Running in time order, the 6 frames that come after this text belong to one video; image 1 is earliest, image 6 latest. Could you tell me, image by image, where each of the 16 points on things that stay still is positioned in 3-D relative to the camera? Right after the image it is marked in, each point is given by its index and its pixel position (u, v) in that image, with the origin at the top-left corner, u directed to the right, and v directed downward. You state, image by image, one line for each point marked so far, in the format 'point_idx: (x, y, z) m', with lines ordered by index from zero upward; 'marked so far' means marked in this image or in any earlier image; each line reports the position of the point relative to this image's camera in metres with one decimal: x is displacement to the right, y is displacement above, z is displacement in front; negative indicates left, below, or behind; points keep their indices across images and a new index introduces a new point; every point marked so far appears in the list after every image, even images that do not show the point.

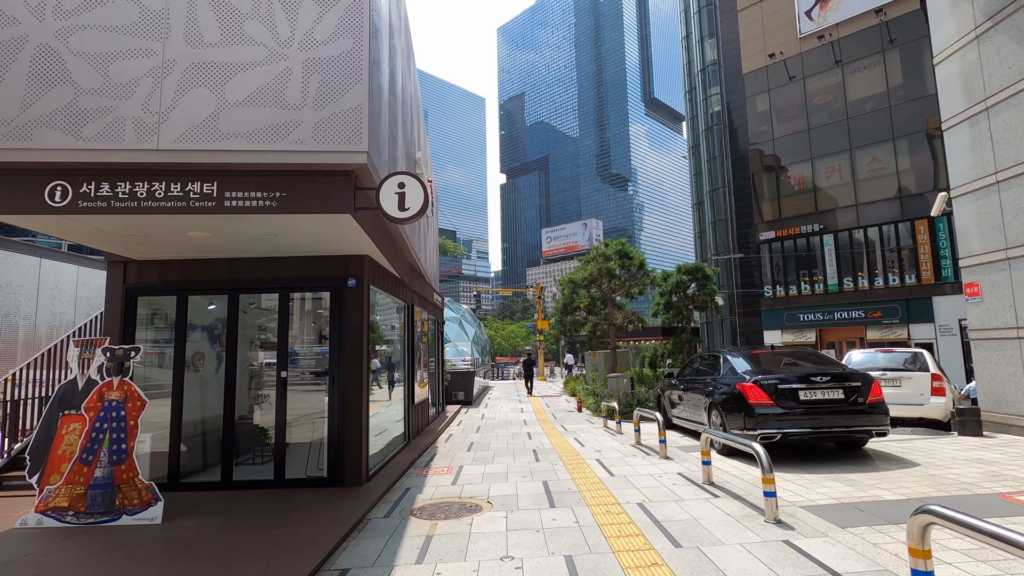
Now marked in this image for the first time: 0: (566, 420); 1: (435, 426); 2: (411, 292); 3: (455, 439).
0: (+1.2, -3.1, +12.6) m
1: (-1.5, -2.7, +10.4) m
2: (-1.8, 0.0, +9.5) m
3: (-1.0, -2.7, +9.7) m
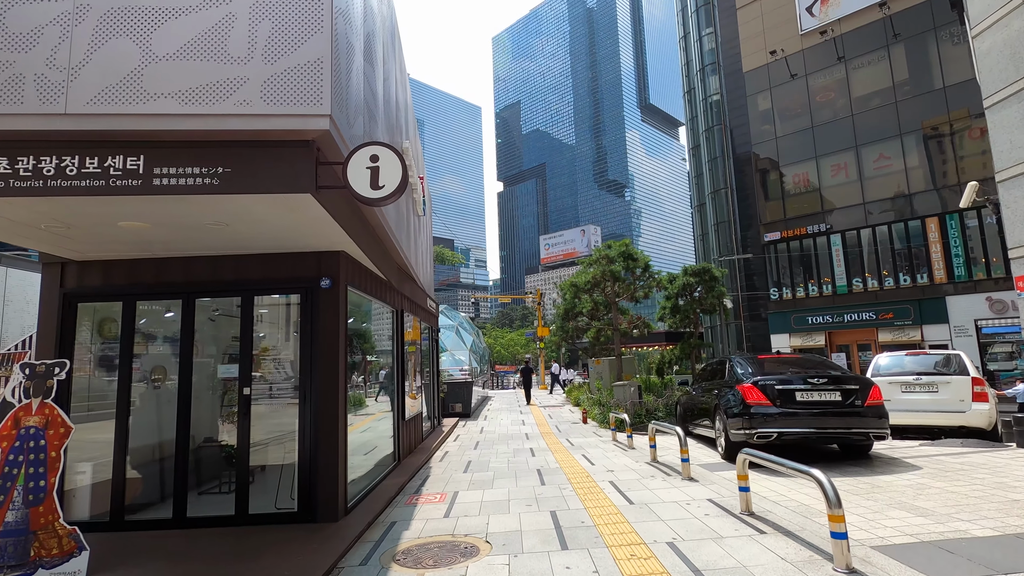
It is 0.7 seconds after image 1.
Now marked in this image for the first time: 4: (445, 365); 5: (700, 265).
0: (+1.3, -3.2, +11.8) m
1: (-1.5, -2.8, +9.5) m
2: (-1.8, -0.1, +8.7) m
3: (-1.0, -2.8, +8.8) m
4: (-2.5, -2.8, +19.7) m
5: (+6.0, +0.7, +17.2) m
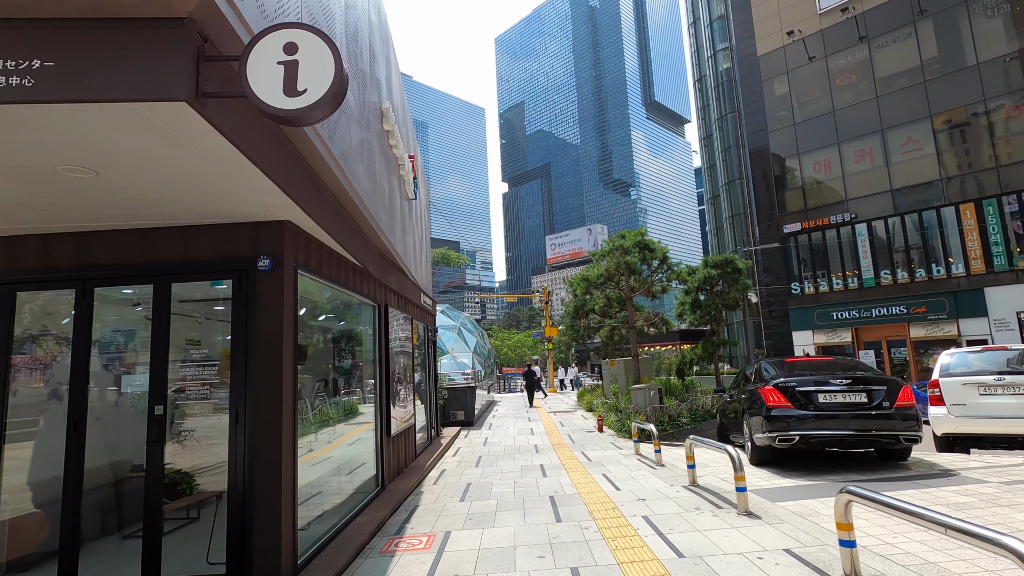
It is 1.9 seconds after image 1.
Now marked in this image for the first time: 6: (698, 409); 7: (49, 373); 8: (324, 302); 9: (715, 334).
0: (+1.4, -3.0, +10.4) m
1: (-1.4, -2.7, +8.2) m
2: (-1.7, 0.0, +7.3) m
3: (-0.9, -2.7, +7.5) m
4: (-2.3, -2.8, +18.4) m
5: (+6.1, +0.9, +15.8) m
6: (+4.6, -3.0, +13.2) m
7: (-3.4, -0.6, +4.0) m
8: (-1.8, -0.1, +5.3) m
9: (+5.9, -1.4, +15.8) m
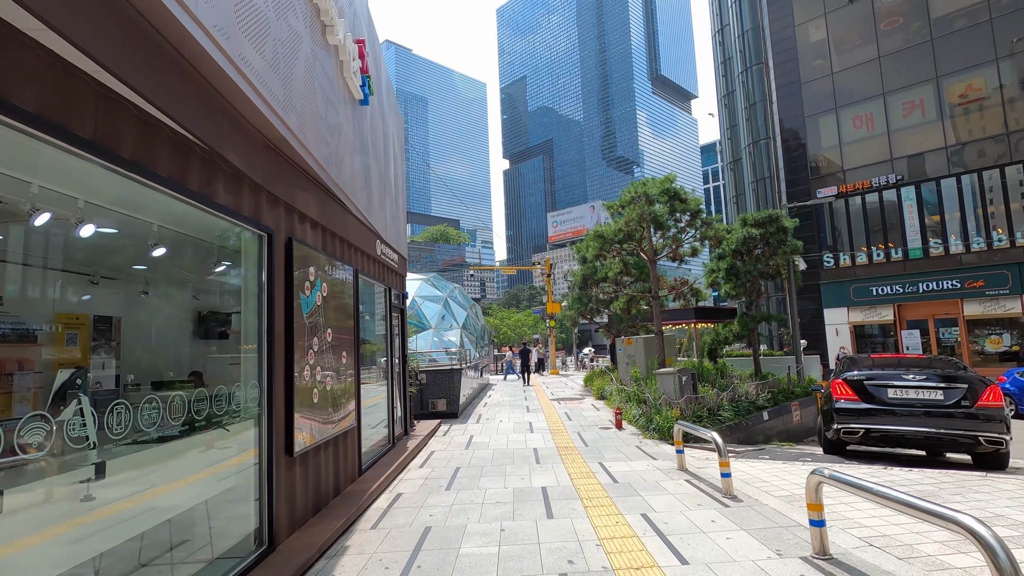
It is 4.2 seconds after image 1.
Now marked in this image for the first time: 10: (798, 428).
0: (+1.3, -2.3, +7.7) m
1: (-1.5, -2.0, +5.5) m
2: (-1.8, +0.6, +4.5) m
3: (-1.0, -2.0, +4.7) m
4: (-2.4, -1.7, +15.7) m
5: (+6.0, +1.8, +12.9) m
6: (+4.5, -2.2, +10.5) m
7: (-3.6, -0.1, +1.2) m
8: (-2.0, +0.4, +2.5) m
9: (+5.8, -0.5, +13.0) m
10: (+6.1, -3.0, +11.6) m
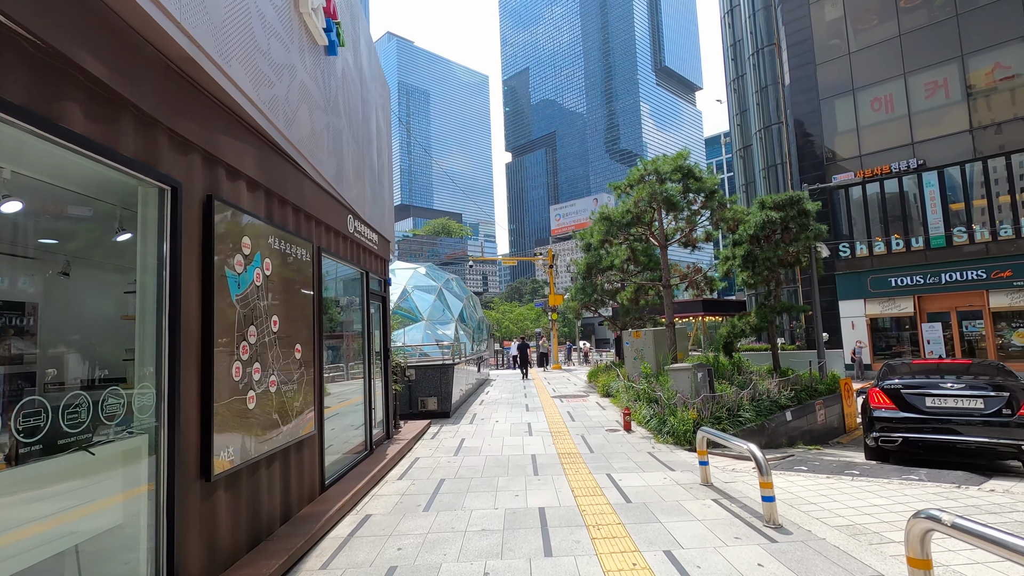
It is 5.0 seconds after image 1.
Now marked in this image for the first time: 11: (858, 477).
0: (+1.2, -2.1, +6.7) m
1: (-1.6, -1.8, +4.5) m
2: (-1.9, +0.8, +3.5) m
3: (-1.1, -1.9, +3.8) m
4: (-2.4, -1.4, +14.7) m
5: (+6.0, +2.1, +11.9) m
6: (+4.4, -1.9, +9.5) m
7: (-3.7, 0.0, +0.2) m
8: (-2.0, +0.6, +1.5) m
9: (+5.7, -0.2, +11.9) m
10: (+6.1, -2.8, +10.6) m
11: (+3.4, -1.8, +5.2) m
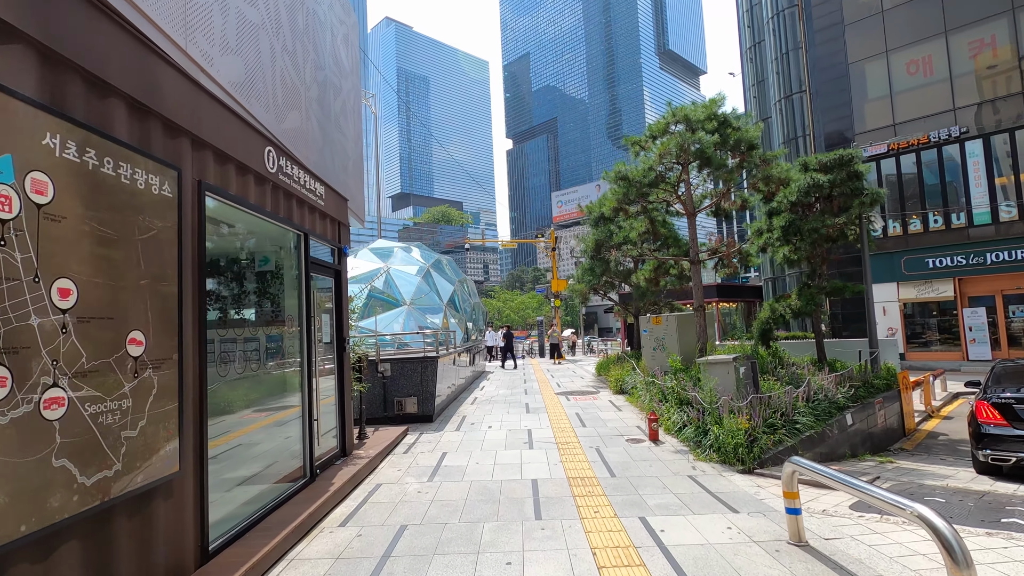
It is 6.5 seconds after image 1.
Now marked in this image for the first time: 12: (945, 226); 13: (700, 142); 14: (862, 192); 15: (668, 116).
0: (+1.1, -1.8, +4.9) m
1: (-1.6, -1.6, +2.7) m
2: (-2.0, +1.0, +1.7) m
3: (-1.2, -1.6, +2.0) m
4: (-2.4, -1.0, +12.9) m
5: (+5.9, +2.5, +10.0) m
6: (+4.4, -1.6, +7.7) m
7: (-3.7, +0.2, -1.6) m
8: (-2.1, +0.8, -0.3) m
9: (+5.7, +0.2, +10.1) m
10: (+6.1, -2.4, +8.8) m
11: (+3.3, -1.5, +3.4) m
12: (+15.2, +2.2, +18.9) m
13: (+2.9, +2.3, +8.5) m
14: (+6.4, +1.8, +9.9) m
15: (+2.5, +2.8, +8.9) m
